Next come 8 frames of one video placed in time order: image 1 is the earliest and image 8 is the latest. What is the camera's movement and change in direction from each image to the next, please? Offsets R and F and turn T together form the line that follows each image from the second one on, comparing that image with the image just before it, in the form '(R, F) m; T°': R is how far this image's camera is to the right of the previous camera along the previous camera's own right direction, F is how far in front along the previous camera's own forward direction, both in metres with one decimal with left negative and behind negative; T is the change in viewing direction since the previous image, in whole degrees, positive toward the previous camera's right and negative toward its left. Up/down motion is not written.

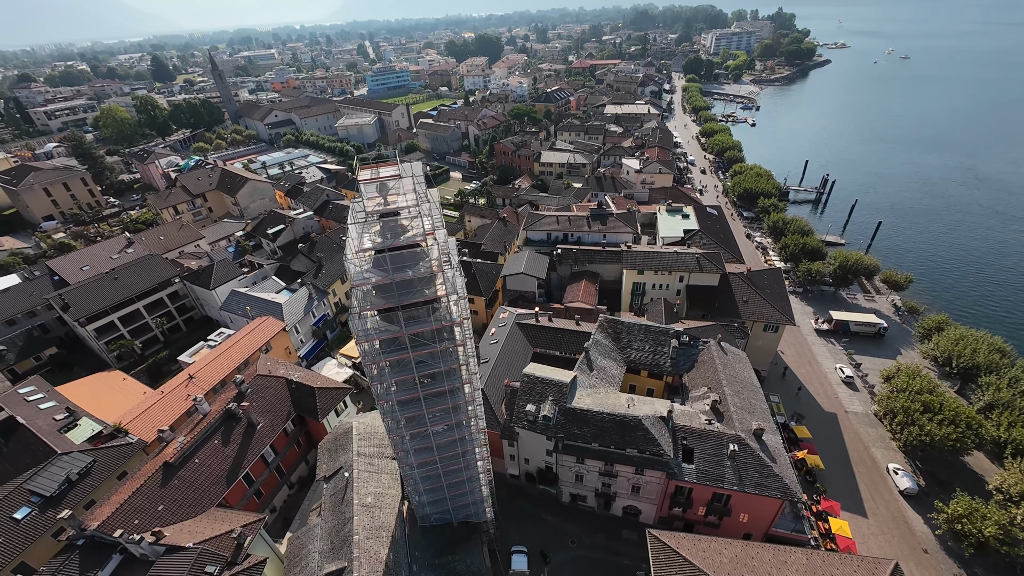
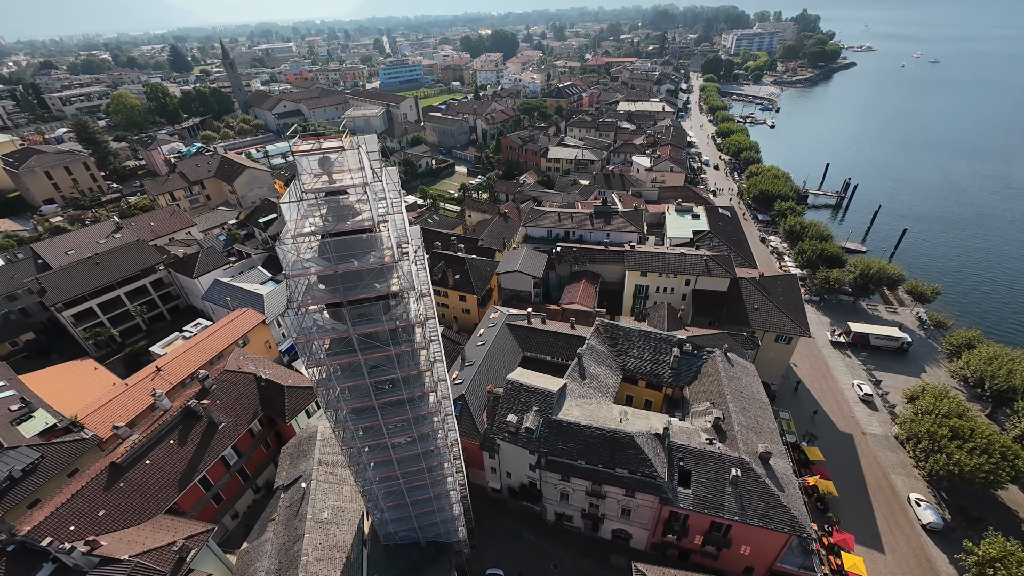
(+1.8, +2.8) m; -1°
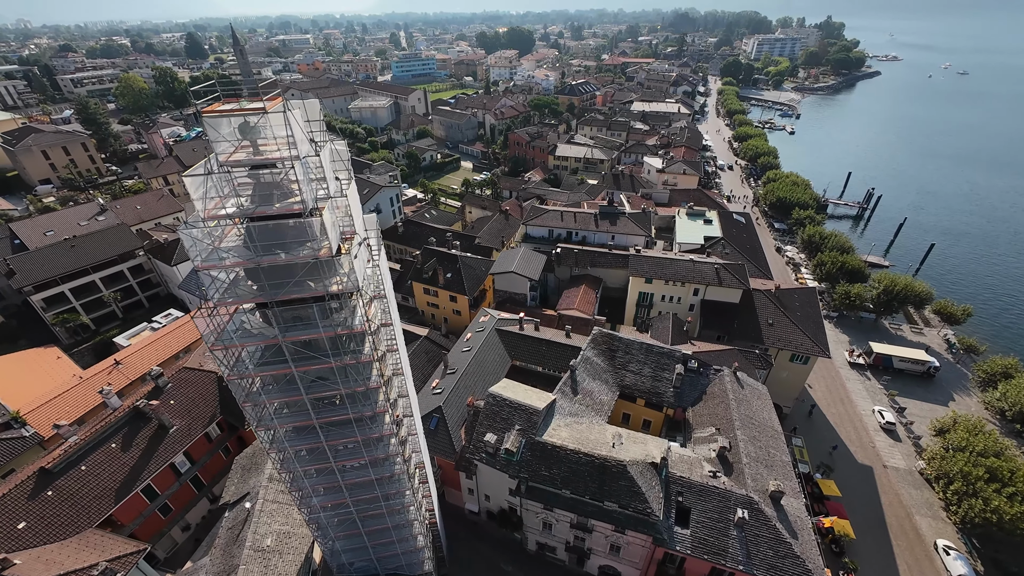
(+1.4, +3.2) m; -1°
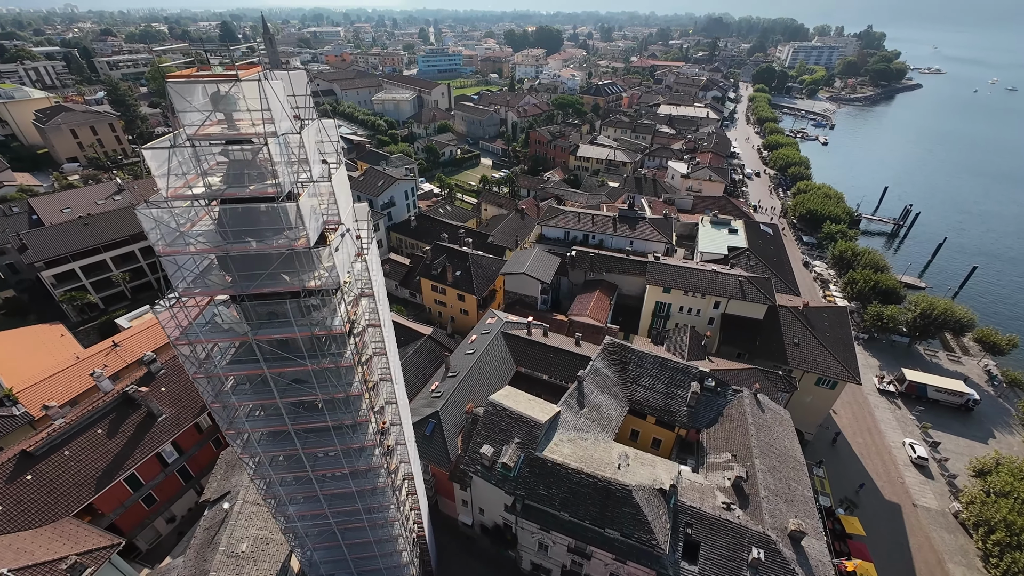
(+0.5, +1.7) m; -2°
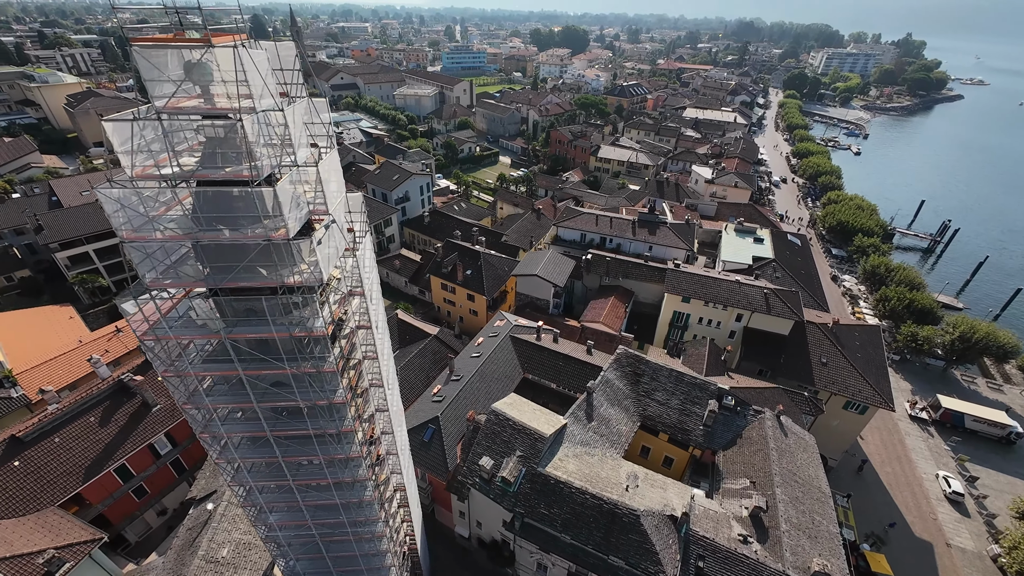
(+0.3, +1.5) m; -2°
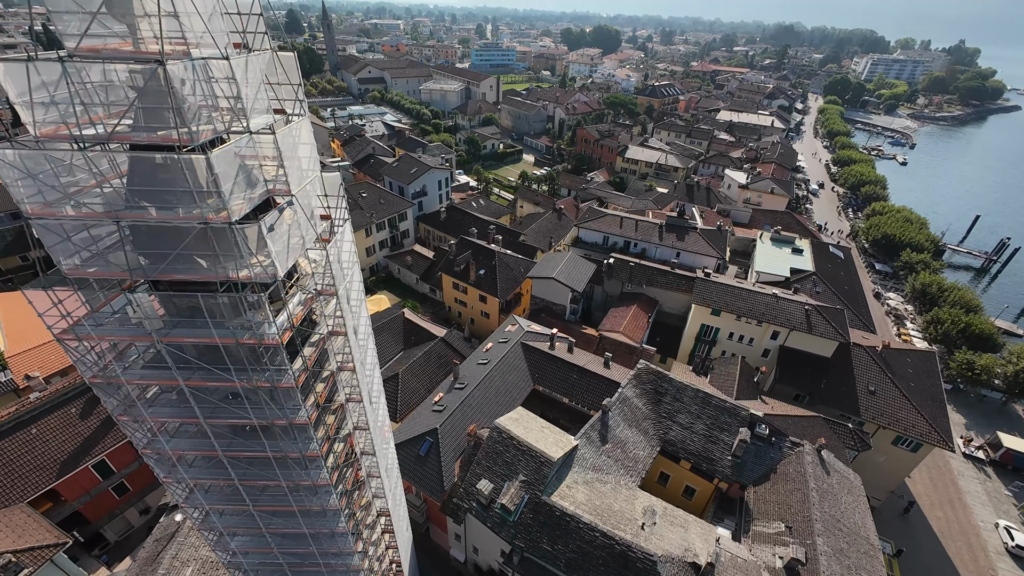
(+0.4, +2.4) m; -3°
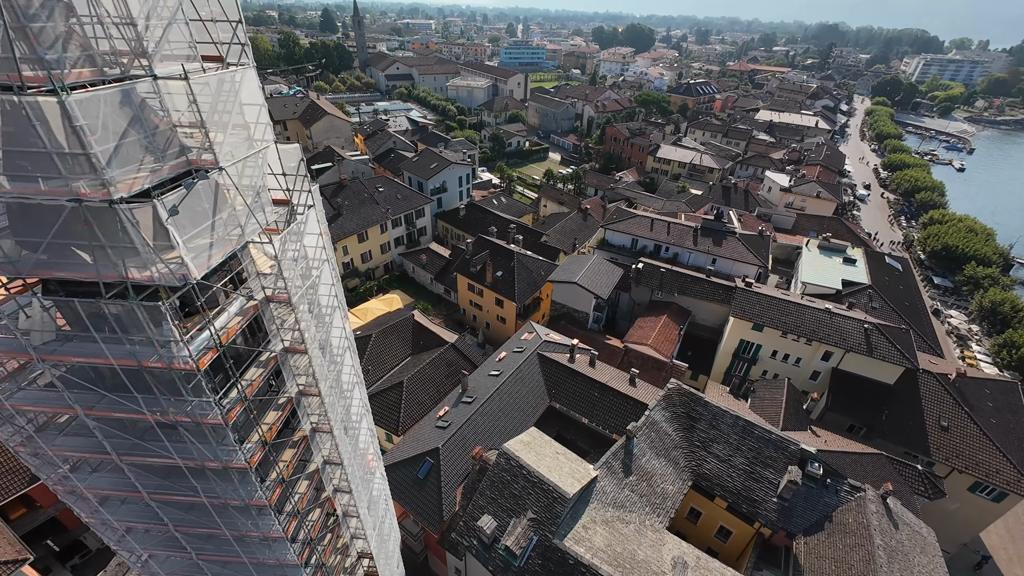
(+0.3, +2.8) m; -3°
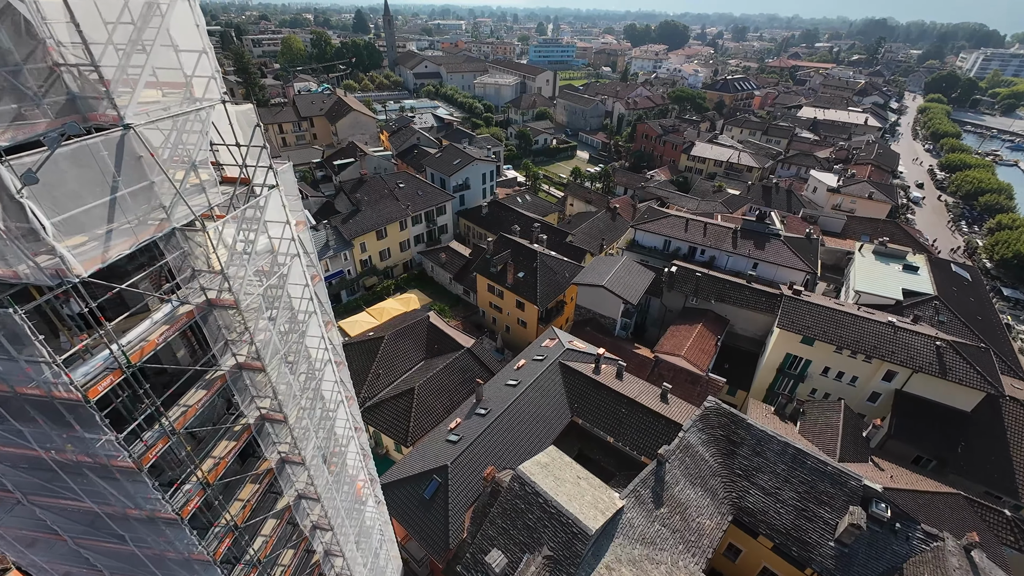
(+0.2, +2.2) m; -3°
